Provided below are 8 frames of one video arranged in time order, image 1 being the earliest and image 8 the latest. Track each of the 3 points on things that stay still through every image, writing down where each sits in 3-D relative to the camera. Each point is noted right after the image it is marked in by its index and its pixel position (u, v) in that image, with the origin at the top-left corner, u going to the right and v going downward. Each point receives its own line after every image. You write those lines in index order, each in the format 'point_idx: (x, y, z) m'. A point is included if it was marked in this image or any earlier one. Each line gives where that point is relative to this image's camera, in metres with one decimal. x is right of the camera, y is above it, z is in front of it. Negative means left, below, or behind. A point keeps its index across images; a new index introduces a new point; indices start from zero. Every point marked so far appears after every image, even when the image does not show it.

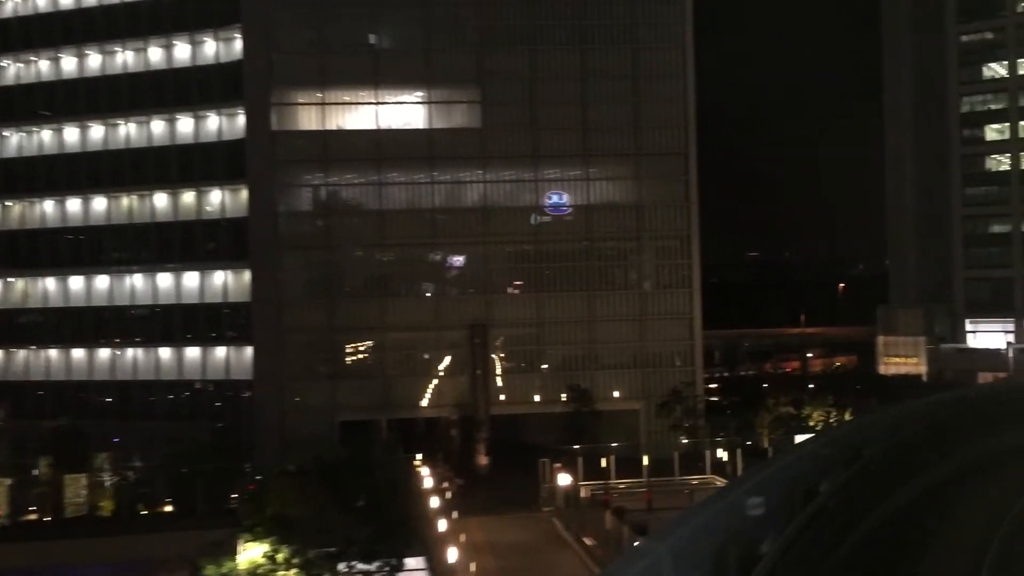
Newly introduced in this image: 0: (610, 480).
0: (+1.9, -3.7, +18.6) m
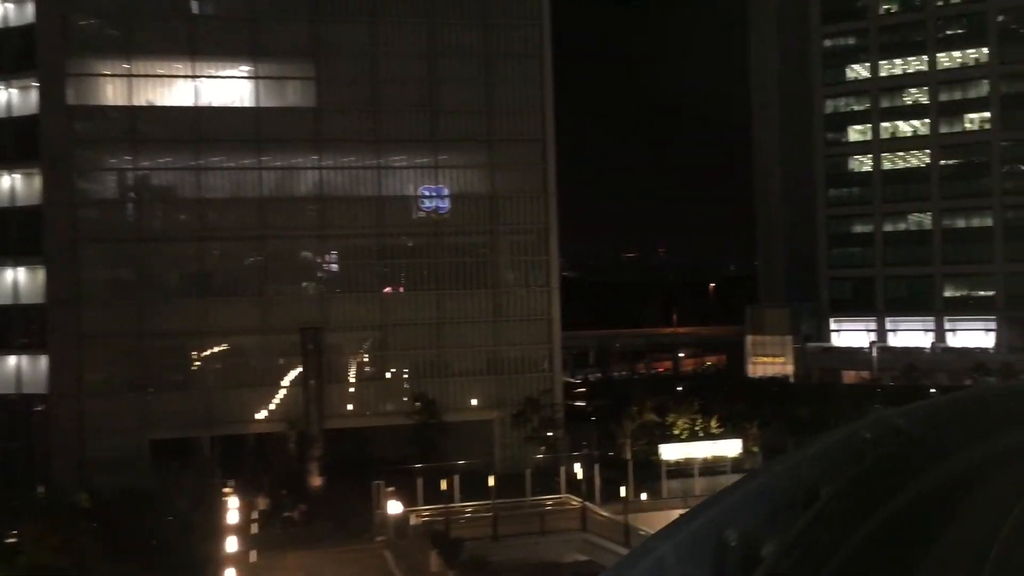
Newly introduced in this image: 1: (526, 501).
0: (-1.0, -3.7, +16.5) m
1: (+0.3, -3.7, +16.9) m
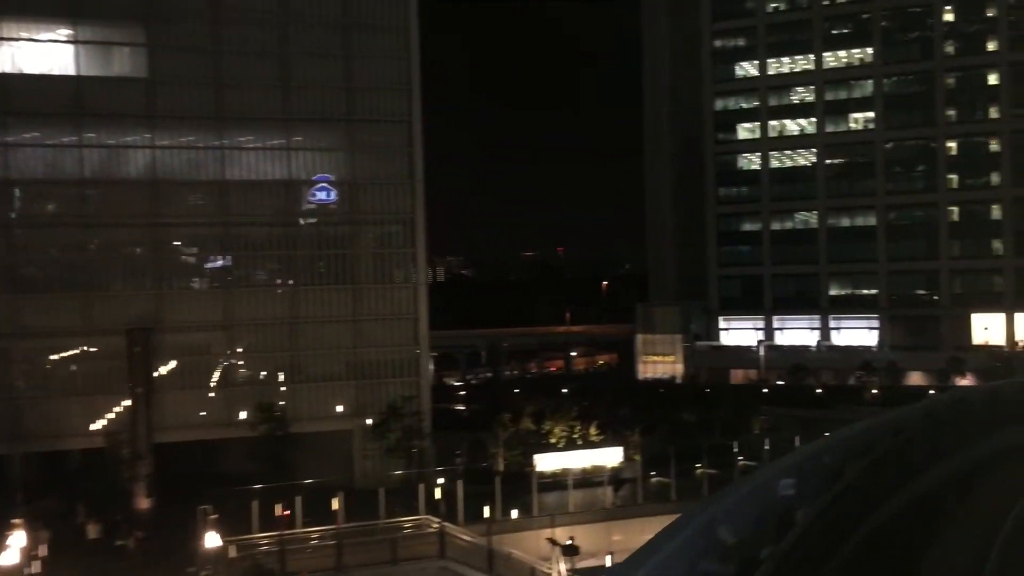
0: (-3.3, -3.6, +14.4) m
1: (-2.0, -3.6, +15.0) m
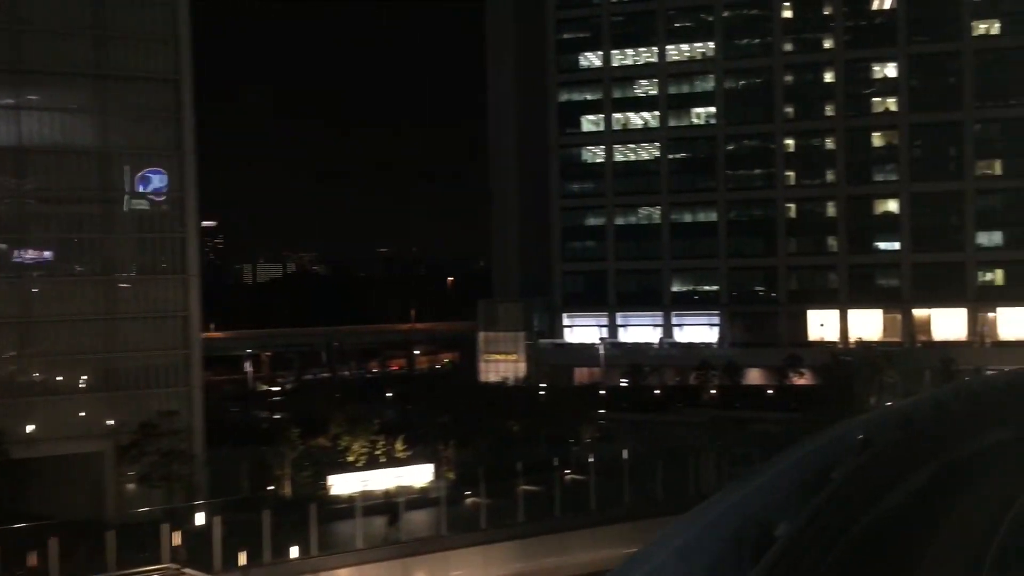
0: (-6.1, -3.5, +11.0) m
1: (-5.0, -3.5, +11.8) m
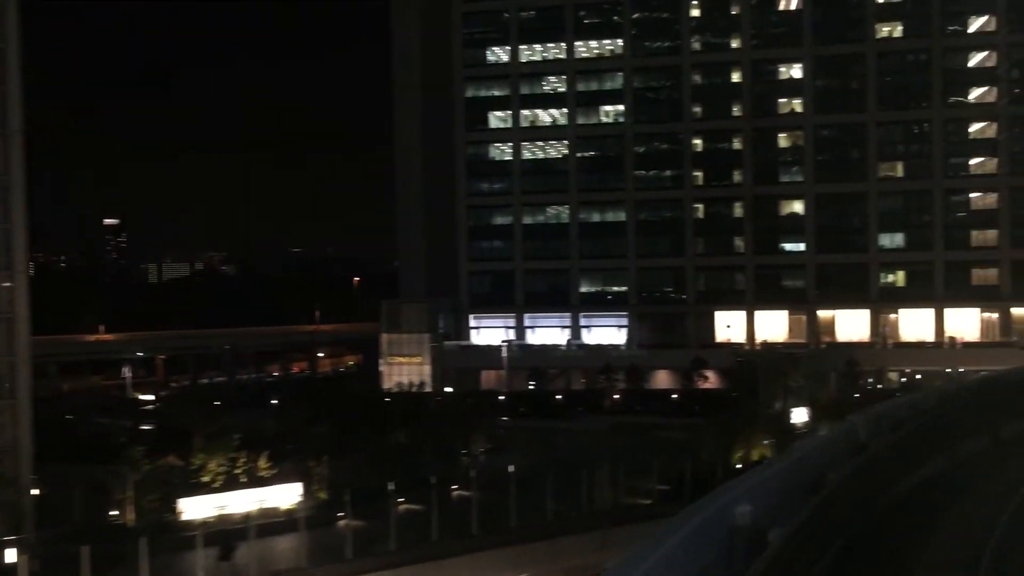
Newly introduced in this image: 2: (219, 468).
0: (-7.5, -3.4, +8.9) m
1: (-6.4, -3.5, +9.8) m
2: (-4.6, -2.8, +15.7) m
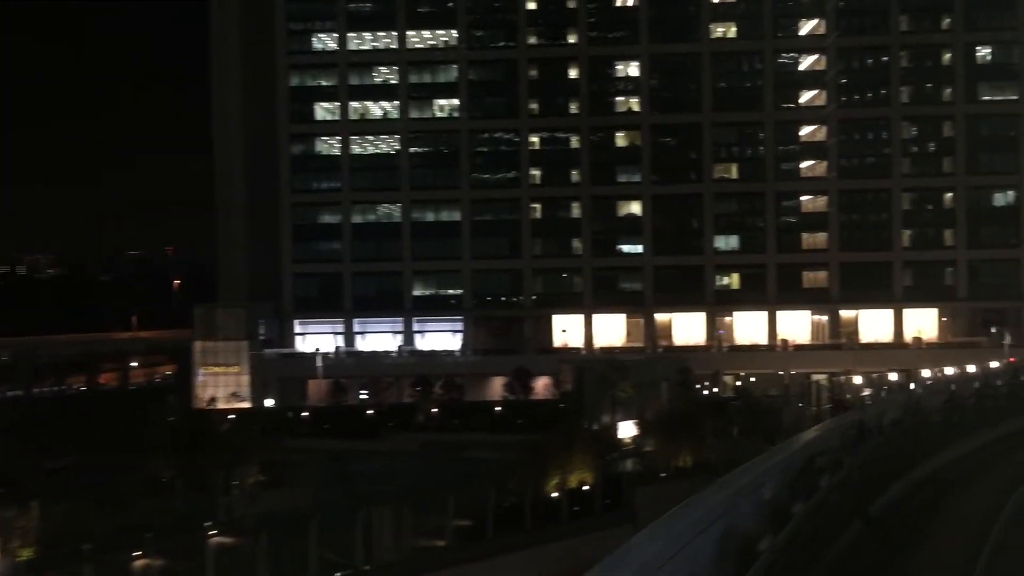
0: (-9.5, -3.4, +4.8) m
1: (-8.6, -3.5, +5.8) m
2: (-7.7, -2.8, +11.9) m
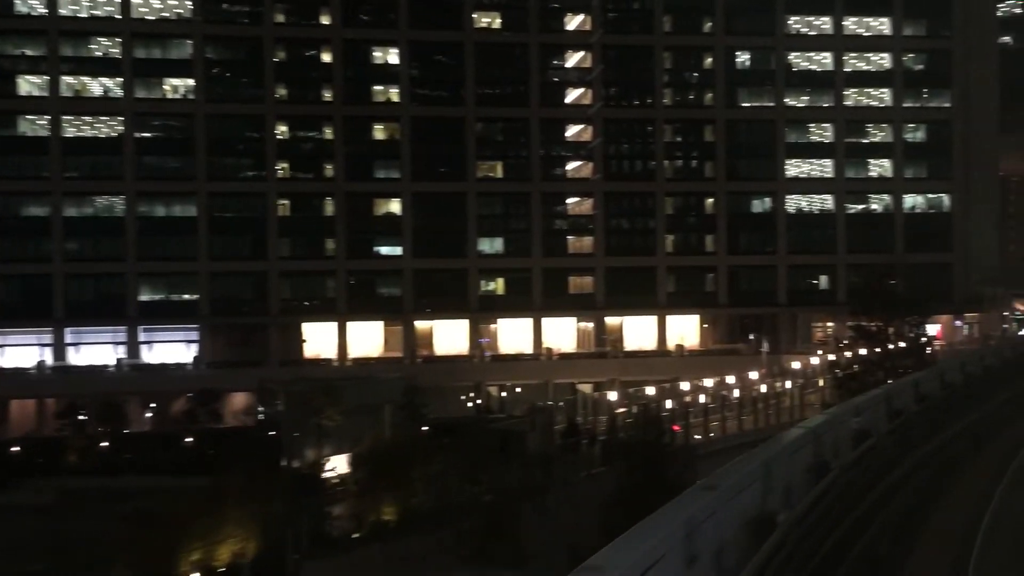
0: (-11.3, -3.3, -1.5) m
1: (-10.6, -3.4, -0.4) m
2: (-11.0, -2.7, +5.8) m
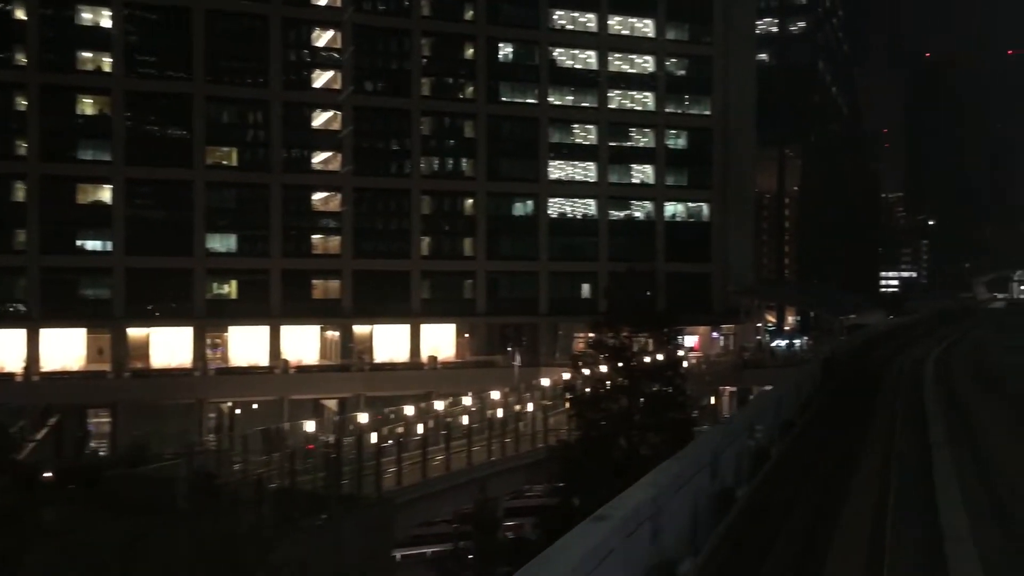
0: (-11.7, -3.0, -8.6) m
1: (-11.3, -3.1, -7.3) m
2: (-13.1, -2.4, -1.4) m
